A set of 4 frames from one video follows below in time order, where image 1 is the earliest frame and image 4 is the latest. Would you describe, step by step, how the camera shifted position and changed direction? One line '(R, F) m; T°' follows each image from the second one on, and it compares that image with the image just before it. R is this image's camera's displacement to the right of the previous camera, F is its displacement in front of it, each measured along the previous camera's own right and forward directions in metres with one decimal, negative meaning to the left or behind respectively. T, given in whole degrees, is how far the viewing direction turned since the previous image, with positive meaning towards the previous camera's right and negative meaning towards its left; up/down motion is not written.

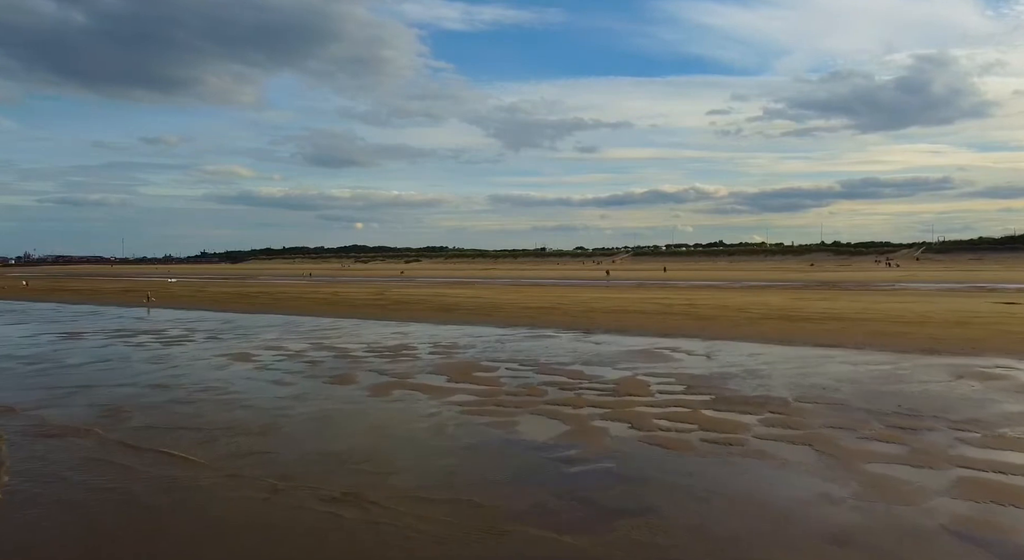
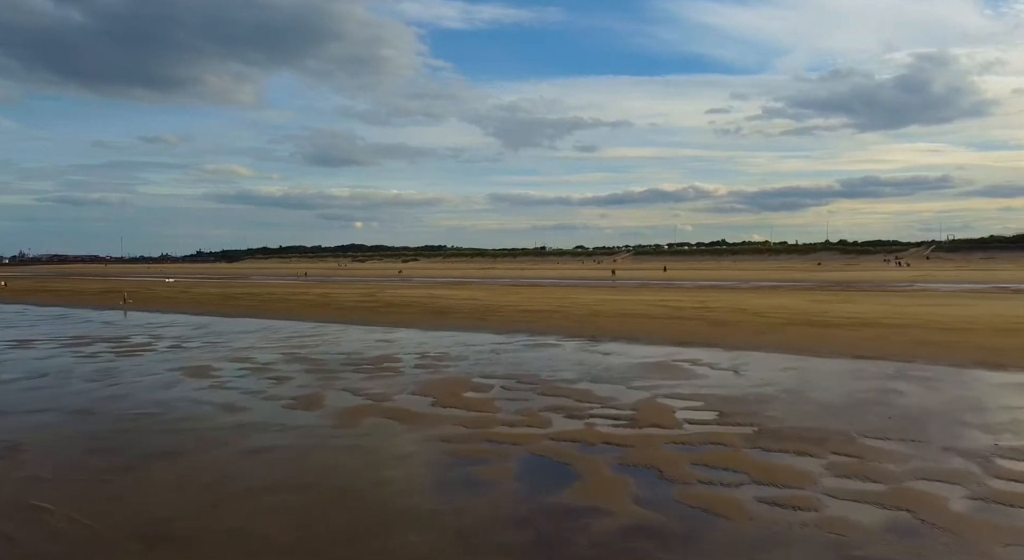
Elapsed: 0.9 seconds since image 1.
(0.0, +2.0) m; 0°
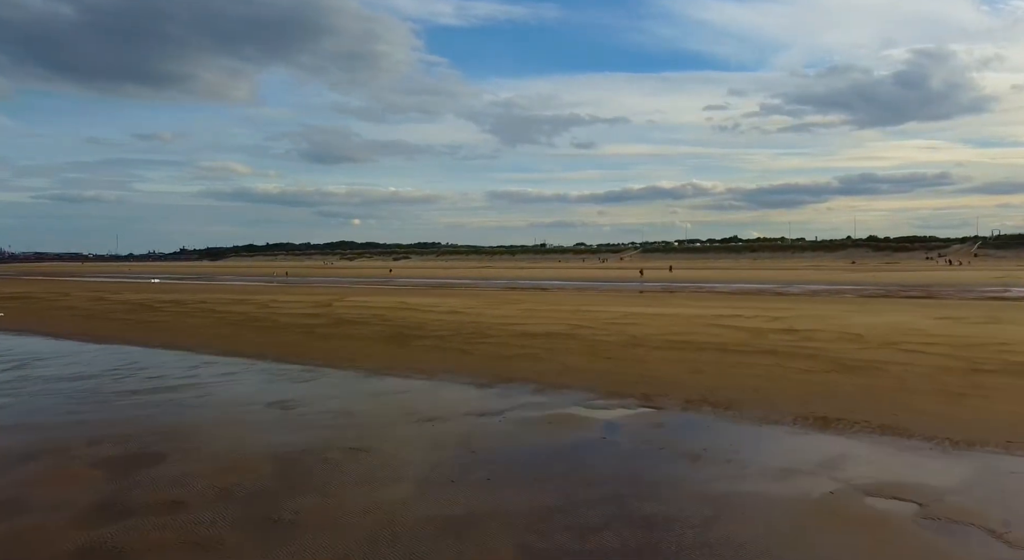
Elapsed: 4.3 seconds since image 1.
(+0.1, +8.2) m; 0°
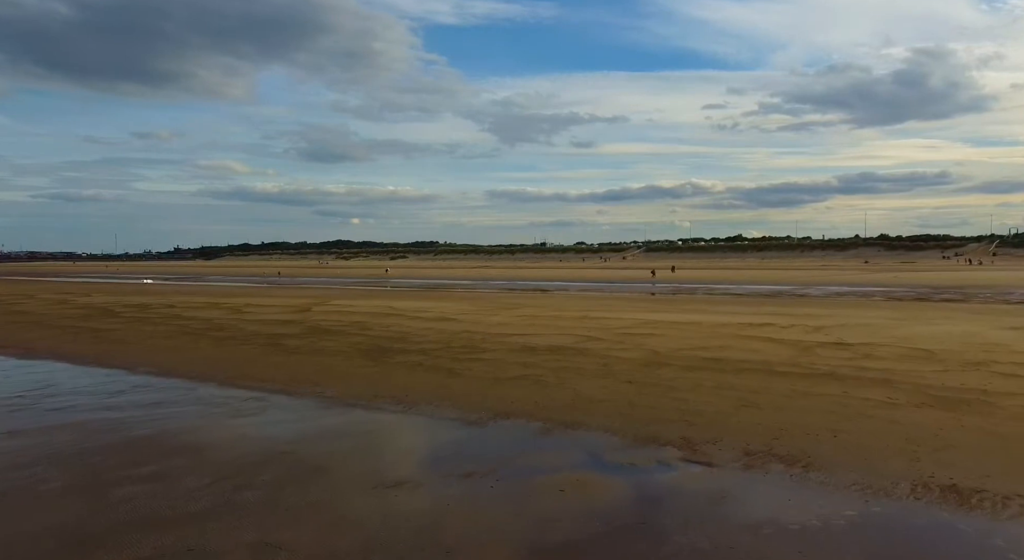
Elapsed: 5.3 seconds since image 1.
(0.0, +2.8) m; 0°
